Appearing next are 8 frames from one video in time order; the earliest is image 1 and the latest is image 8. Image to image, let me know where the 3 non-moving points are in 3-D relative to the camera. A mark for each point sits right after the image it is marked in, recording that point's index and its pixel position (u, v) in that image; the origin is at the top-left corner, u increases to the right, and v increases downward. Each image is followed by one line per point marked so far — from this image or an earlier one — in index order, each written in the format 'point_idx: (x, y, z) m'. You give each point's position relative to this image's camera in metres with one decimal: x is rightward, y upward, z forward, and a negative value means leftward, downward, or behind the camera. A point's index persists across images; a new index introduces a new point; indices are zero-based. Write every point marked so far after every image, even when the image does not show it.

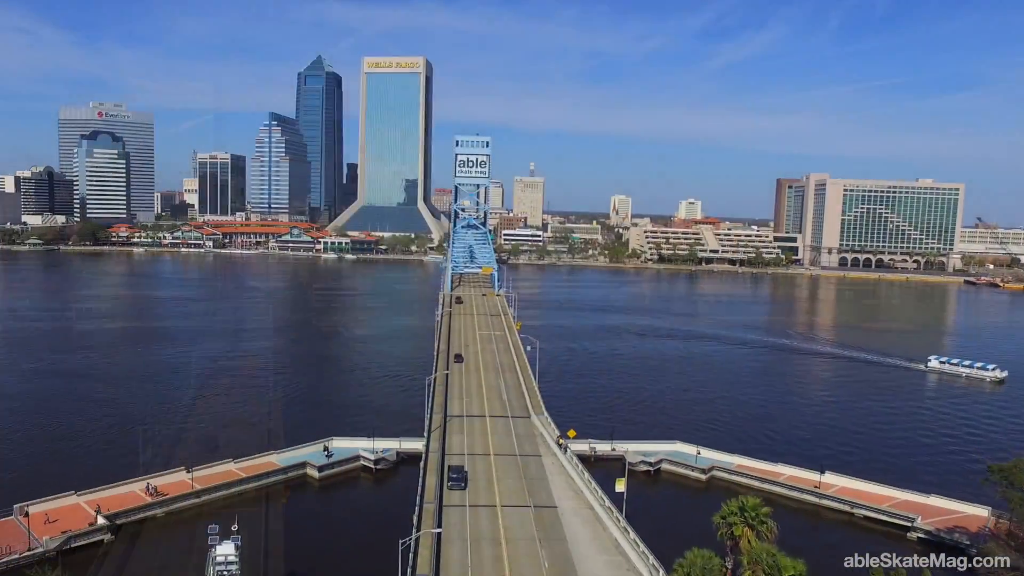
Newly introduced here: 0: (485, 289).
0: (-0.6, -0.1, +17.2) m
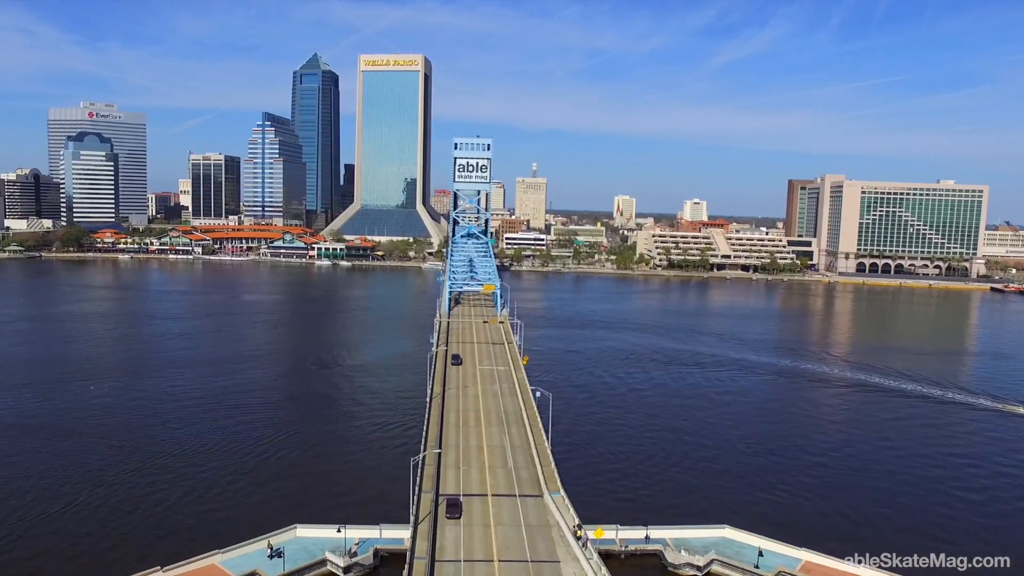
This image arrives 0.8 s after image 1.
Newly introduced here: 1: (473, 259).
0: (-0.5, -0.5, +15.6) m
1: (-1.0, +0.7, +19.4) m
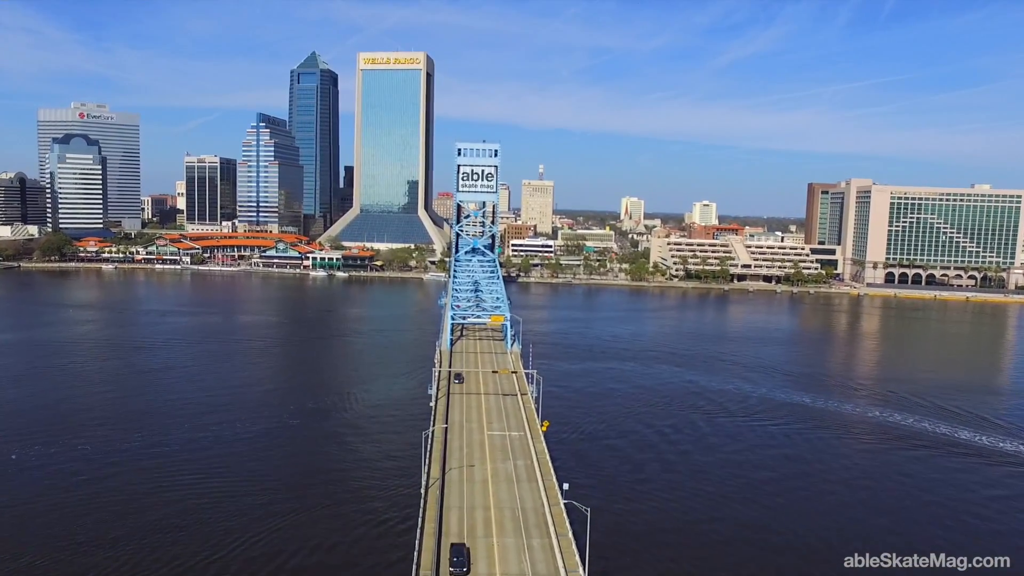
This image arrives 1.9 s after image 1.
0: (-0.3, -1.0, +13.5) m
1: (-0.8, +0.2, +17.3) m
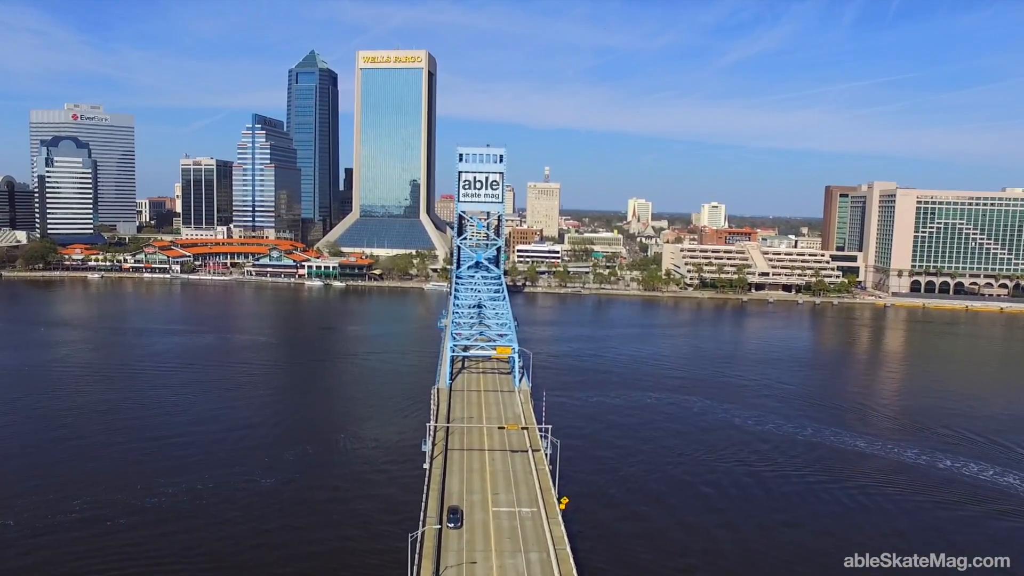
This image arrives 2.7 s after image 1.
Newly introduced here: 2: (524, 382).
0: (-0.2, -1.5, +11.8) m
1: (-0.6, -0.2, +15.6) m
2: (+0.2, -1.4, +11.6) m
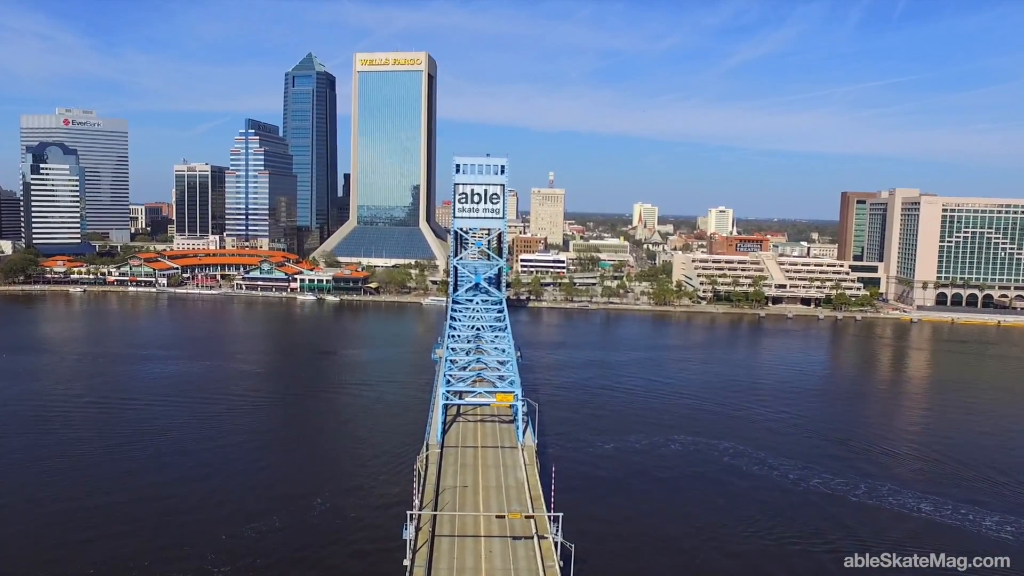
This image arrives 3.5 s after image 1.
0: (-0.1, -2.0, +10.1) m
1: (-0.6, -0.7, +14.0) m
2: (+0.2, -1.9, +9.9) m
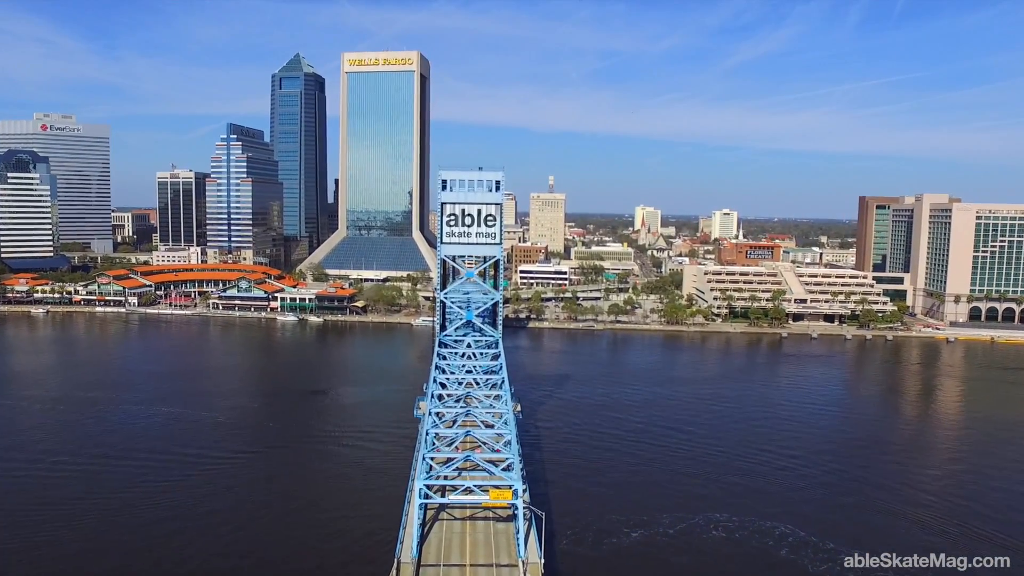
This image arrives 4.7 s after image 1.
0: (-0.2, -2.6, +7.8) m
1: (-0.6, -1.4, +11.6) m
2: (+0.2, -2.6, +7.6) m
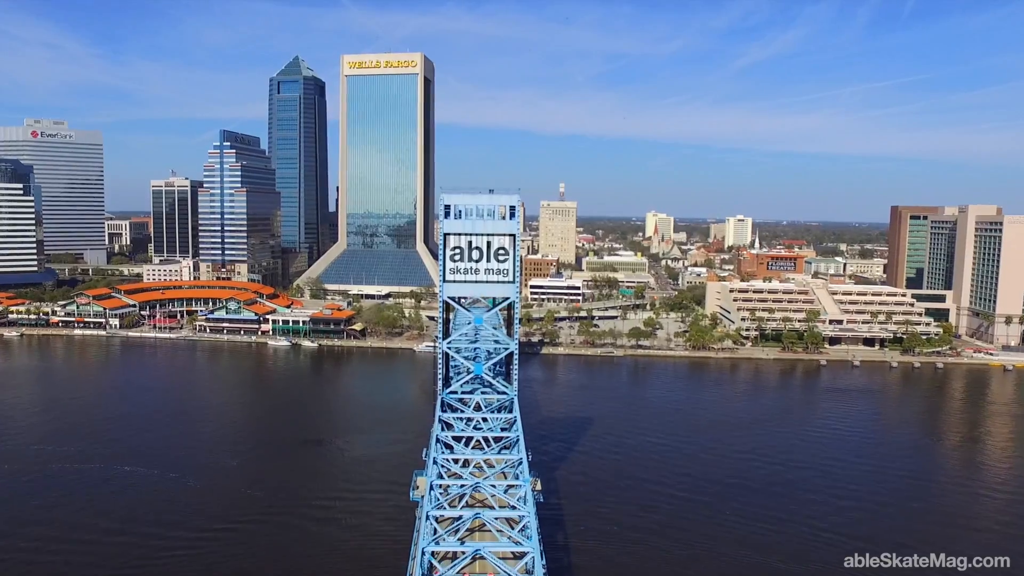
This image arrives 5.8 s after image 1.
0: (0.0, -3.3, +5.5) m
1: (-0.4, -2.1, +9.4) m
2: (+0.4, -3.2, +5.3) m
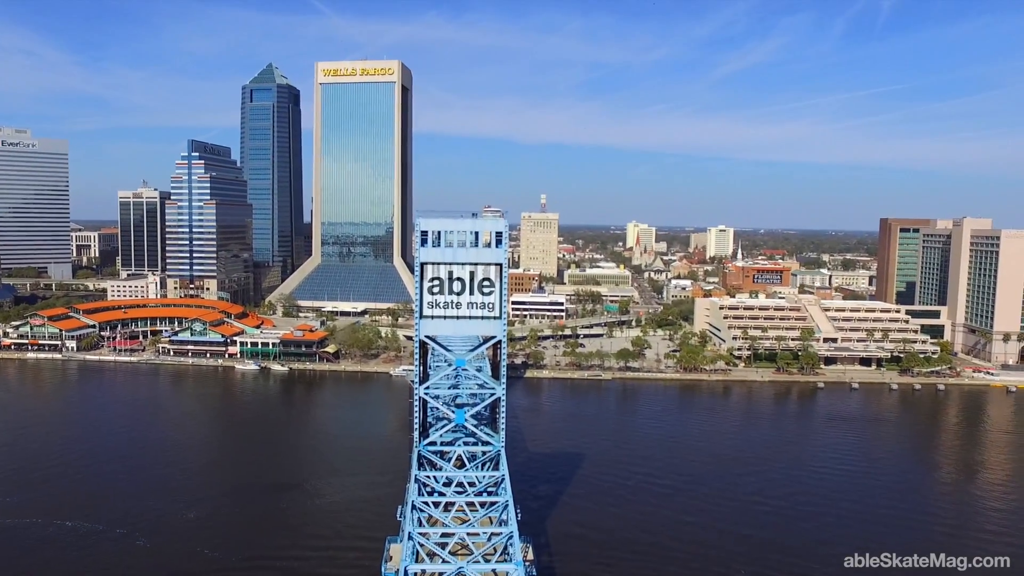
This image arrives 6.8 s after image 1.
0: (0.0, -3.7, +4.3) m
1: (-0.5, -2.5, +8.2) m
2: (+0.4, -3.6, +4.1) m
